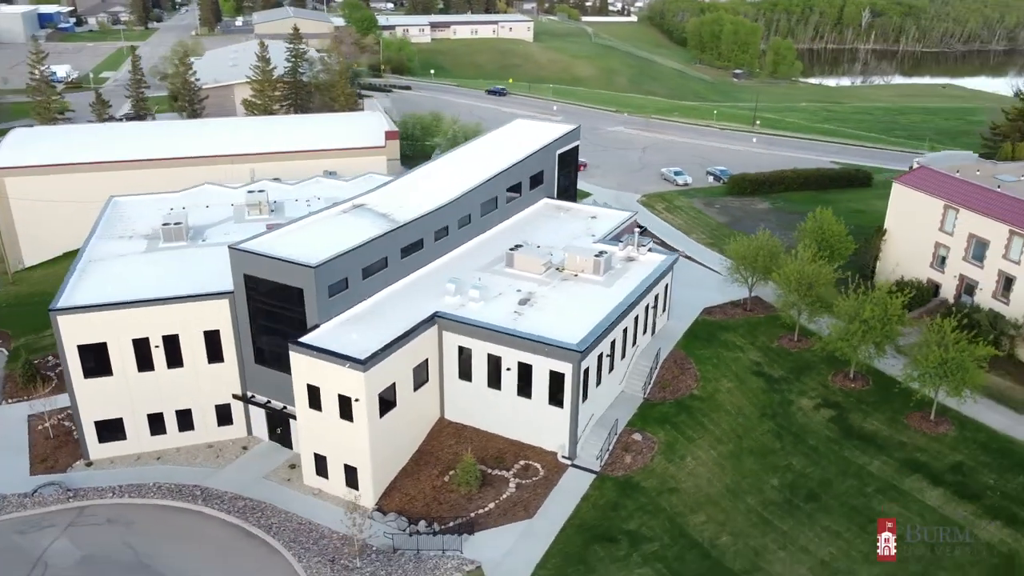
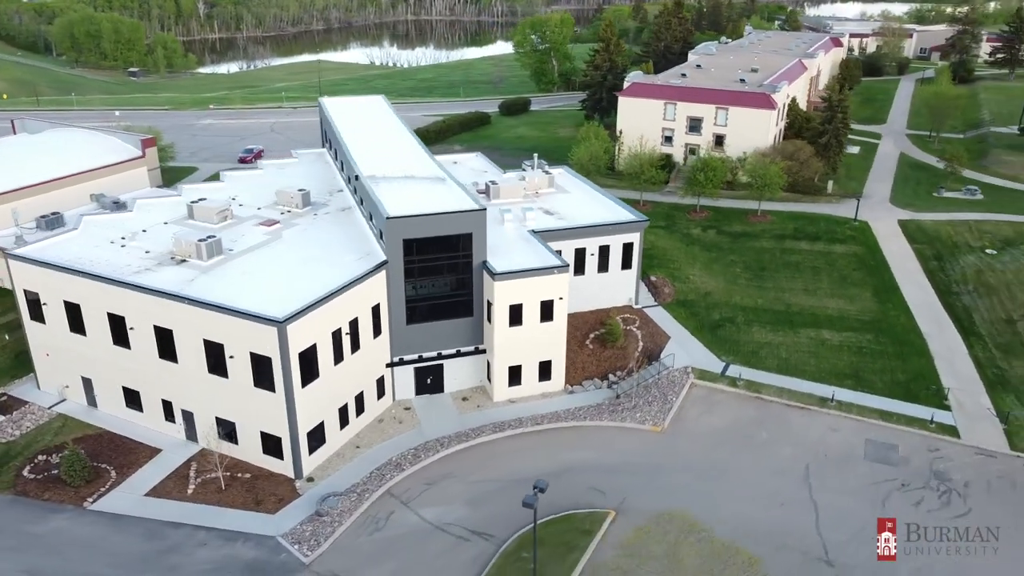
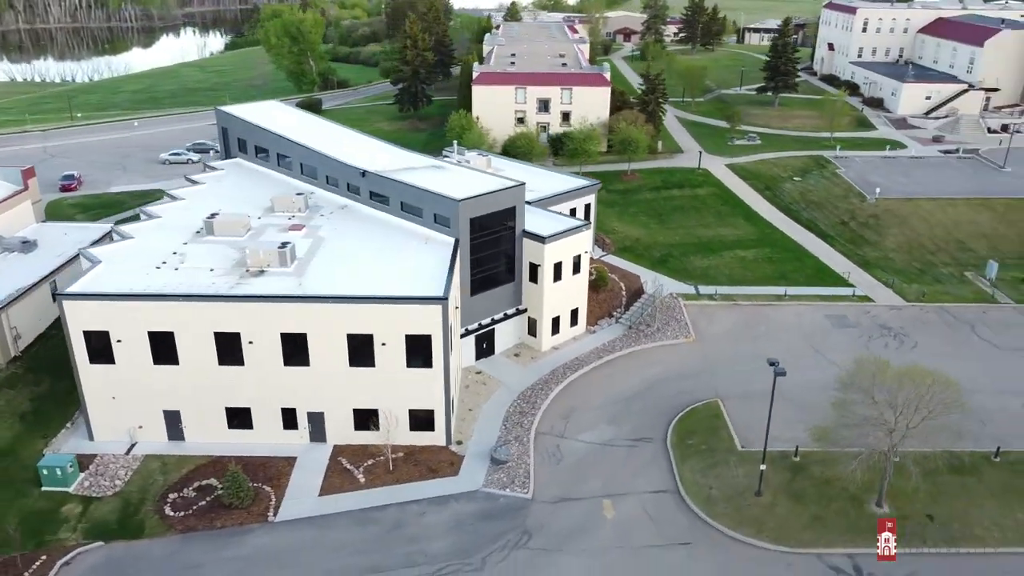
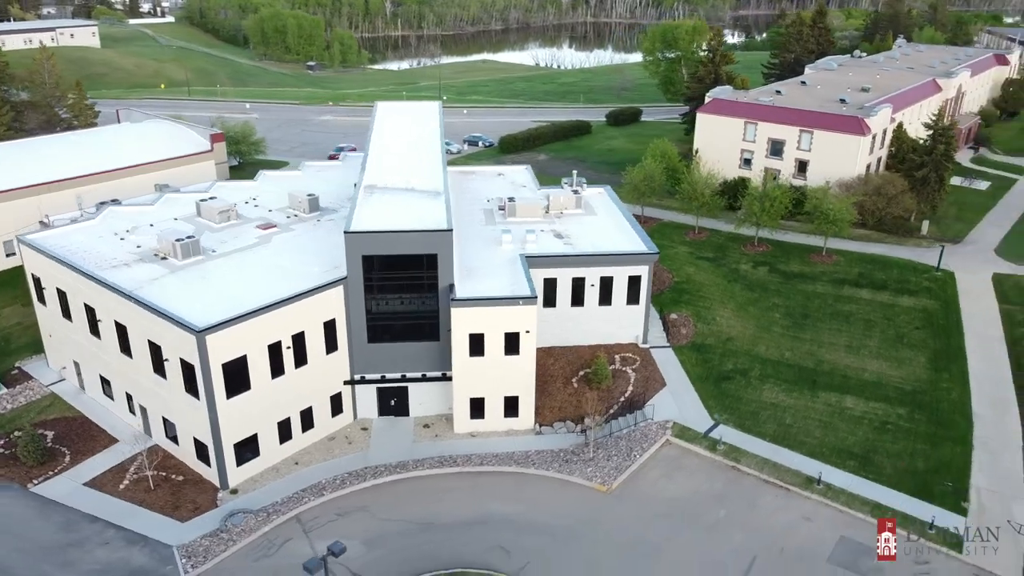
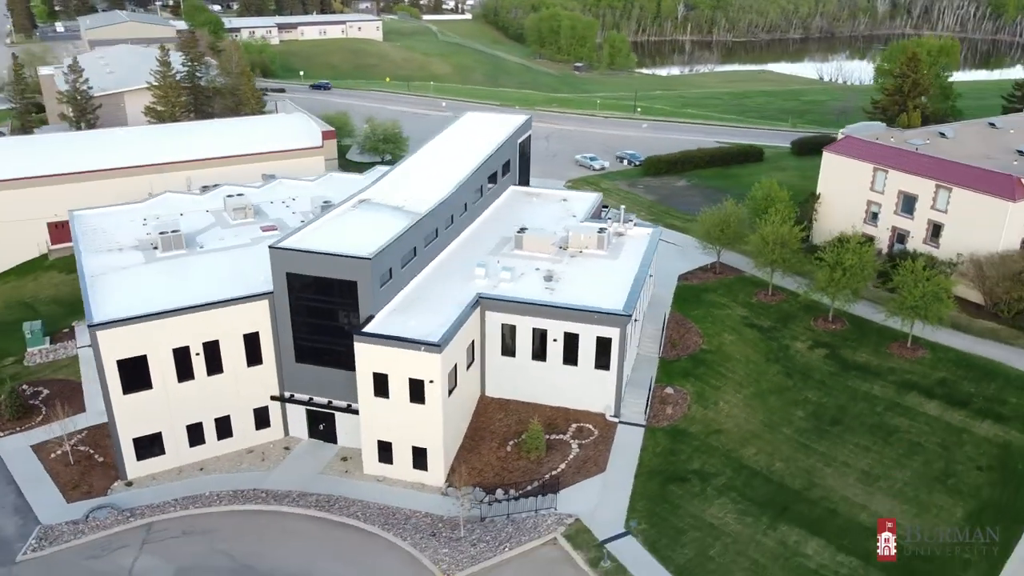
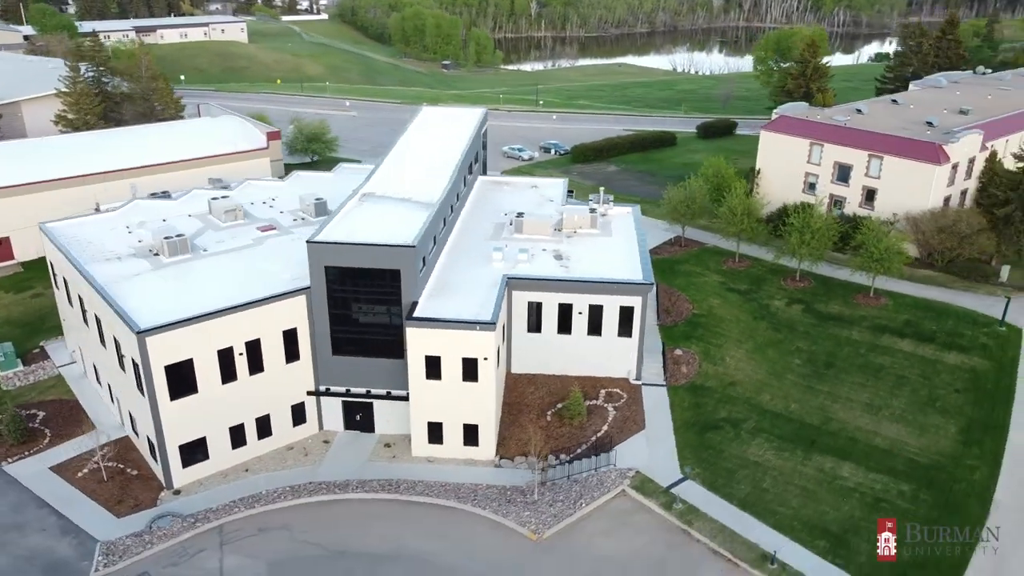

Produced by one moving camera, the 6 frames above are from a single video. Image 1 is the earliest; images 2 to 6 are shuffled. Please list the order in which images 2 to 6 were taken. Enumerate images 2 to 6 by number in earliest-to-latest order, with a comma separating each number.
5, 6, 4, 2, 3
